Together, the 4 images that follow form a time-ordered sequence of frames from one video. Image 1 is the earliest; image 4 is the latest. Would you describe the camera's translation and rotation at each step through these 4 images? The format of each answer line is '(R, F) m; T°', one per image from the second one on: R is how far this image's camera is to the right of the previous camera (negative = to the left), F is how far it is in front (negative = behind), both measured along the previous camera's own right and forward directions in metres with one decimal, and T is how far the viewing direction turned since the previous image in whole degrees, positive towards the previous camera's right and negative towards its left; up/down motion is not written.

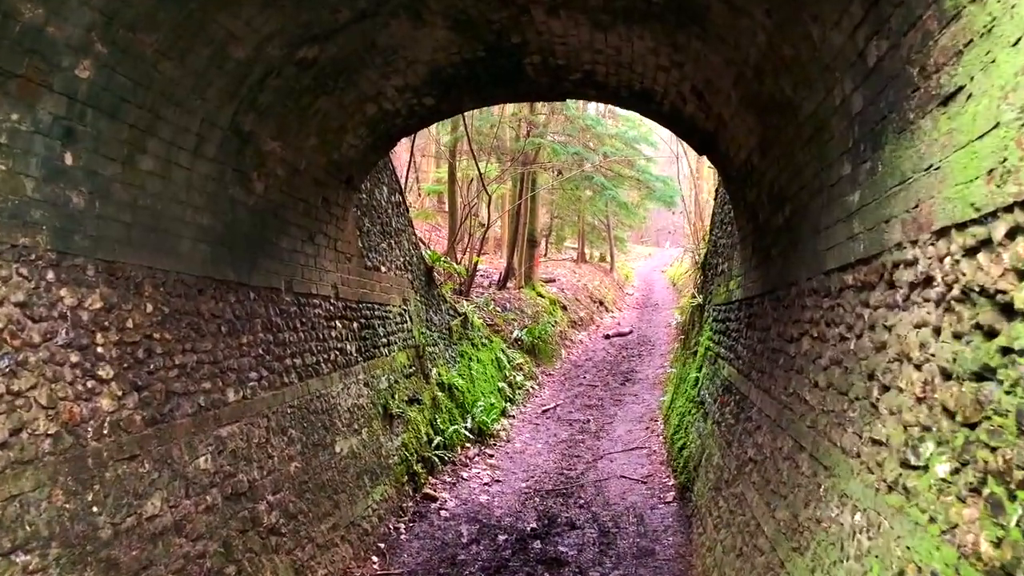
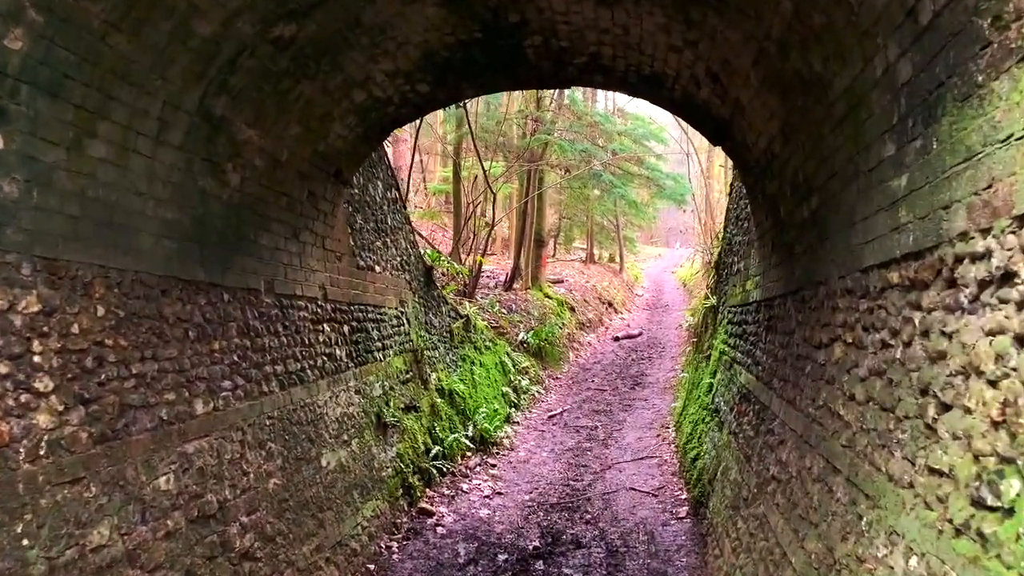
(+0.1, +0.4) m; -1°
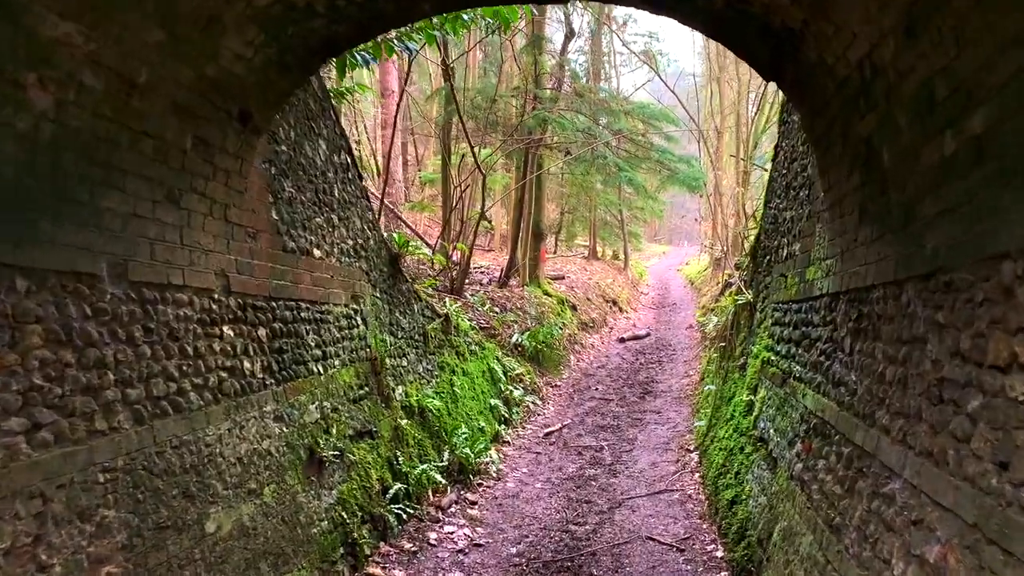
(+0.1, +1.7) m; 0°
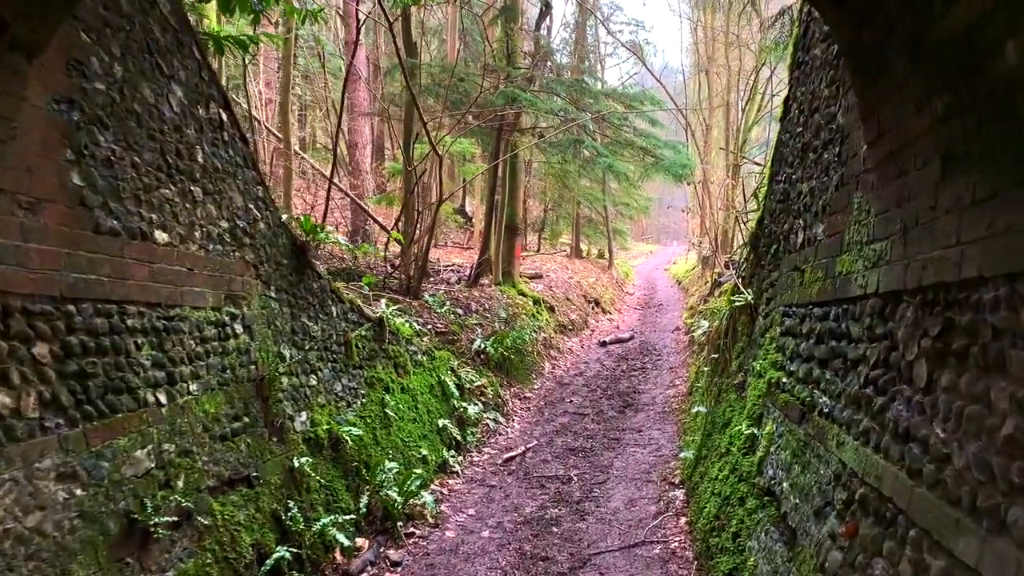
(+0.4, +1.4) m; +1°
